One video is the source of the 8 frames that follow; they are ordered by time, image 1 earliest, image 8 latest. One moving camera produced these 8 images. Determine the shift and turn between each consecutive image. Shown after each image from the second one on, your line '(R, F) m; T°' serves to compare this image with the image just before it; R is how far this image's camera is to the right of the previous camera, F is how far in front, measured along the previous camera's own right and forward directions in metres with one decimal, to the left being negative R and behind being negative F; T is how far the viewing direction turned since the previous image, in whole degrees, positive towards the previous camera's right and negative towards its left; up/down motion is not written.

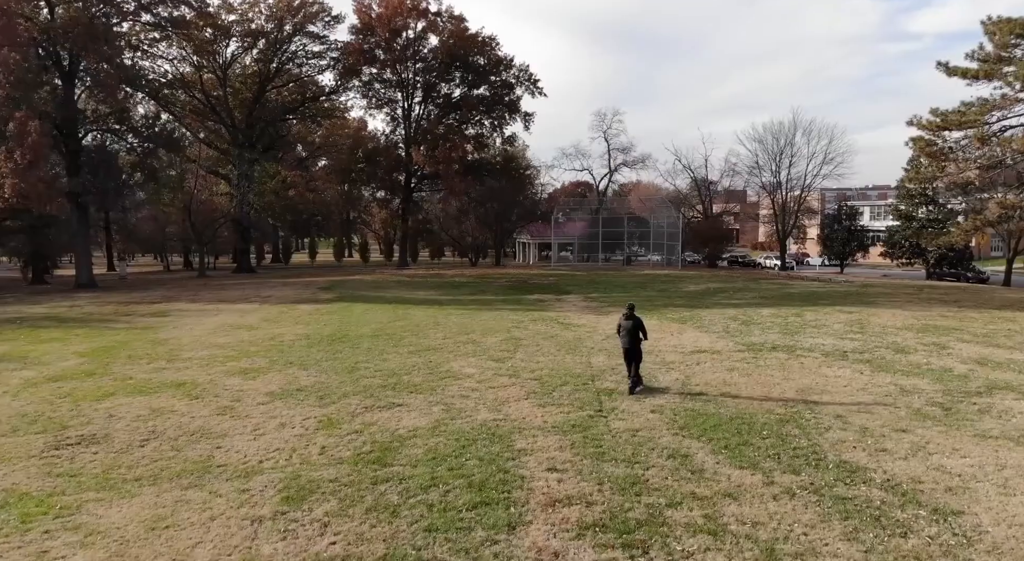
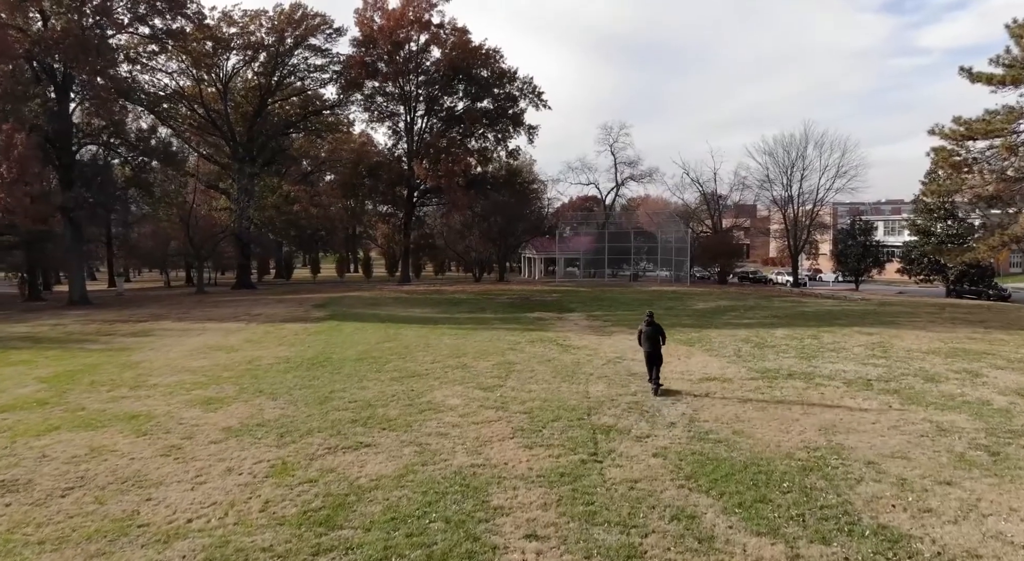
(+0.3, +0.9) m; -1°
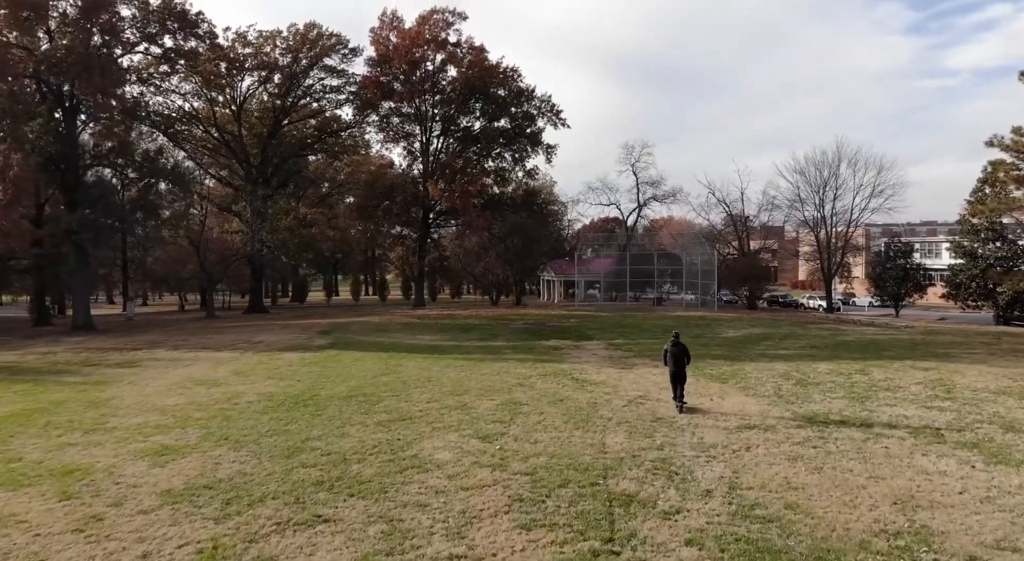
(+0.2, +1.4) m; -2°
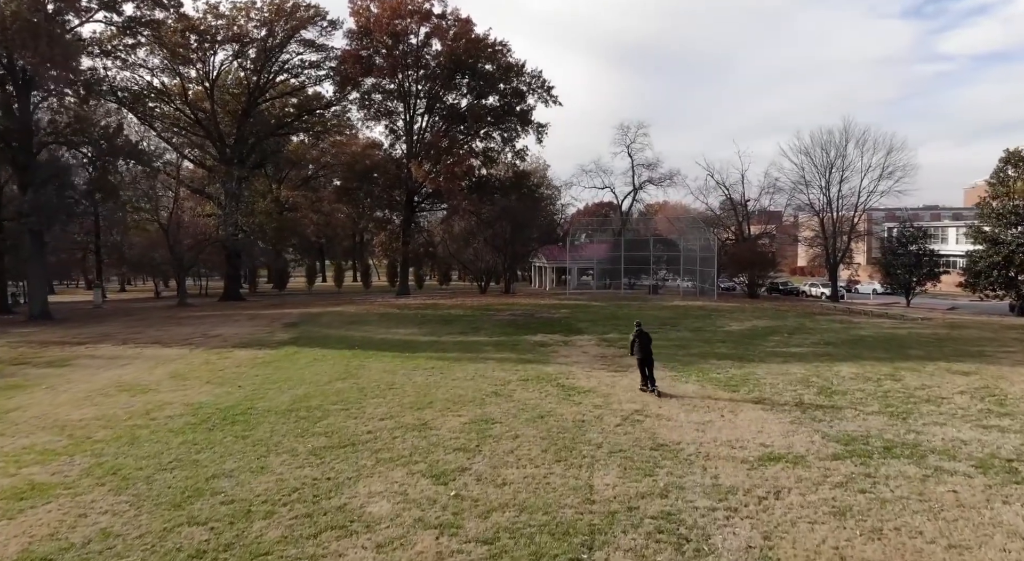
(+0.3, +1.9) m; 0°
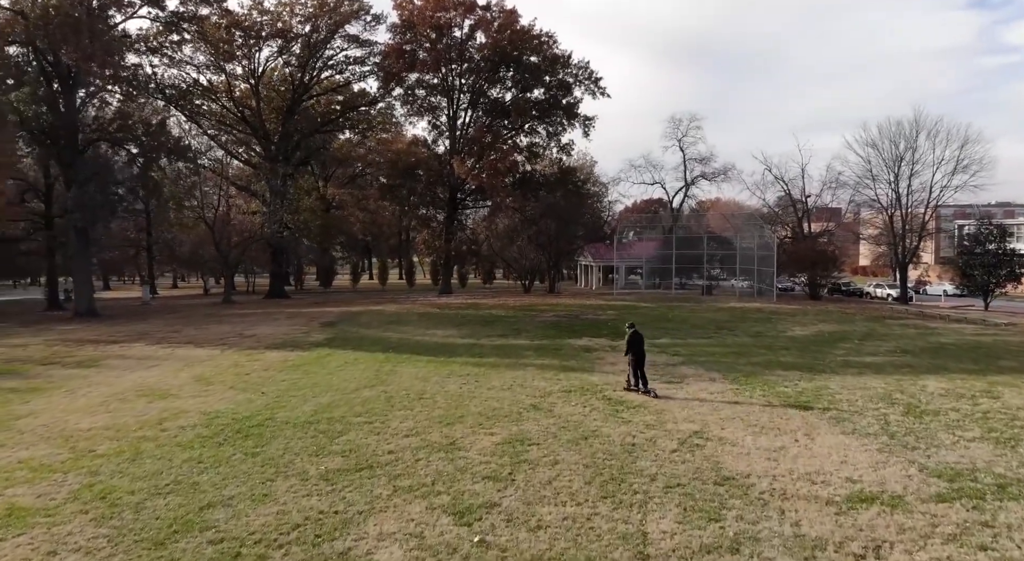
(+0.1, +1.0) m; -4°
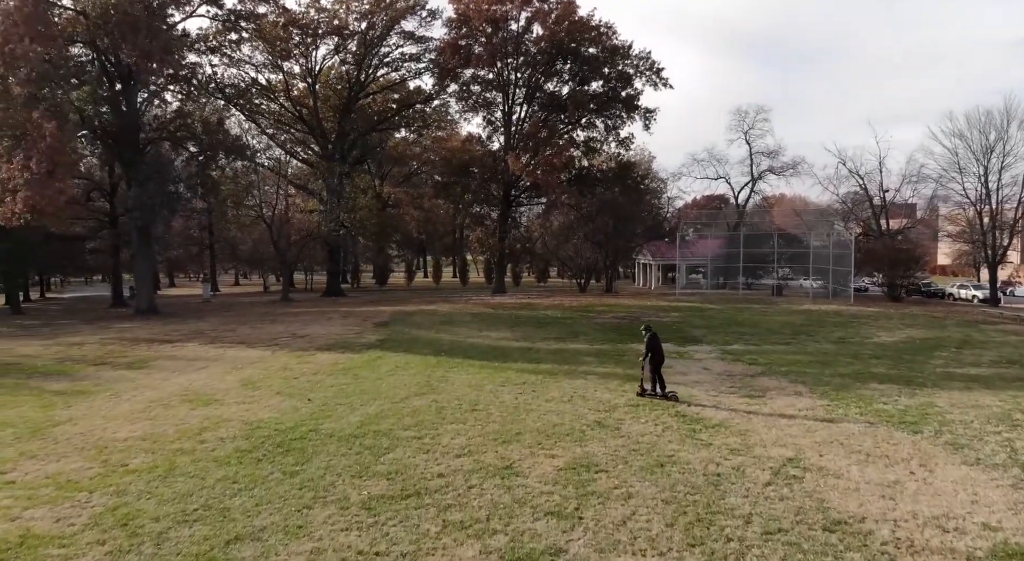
(-0.1, +0.9) m; -4°
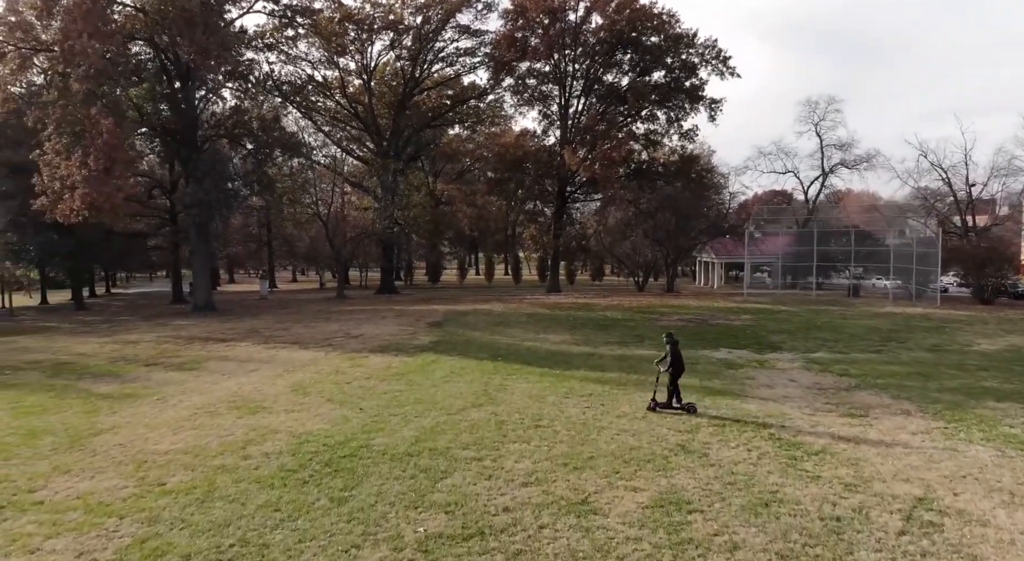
(-0.2, +0.9) m; -4°
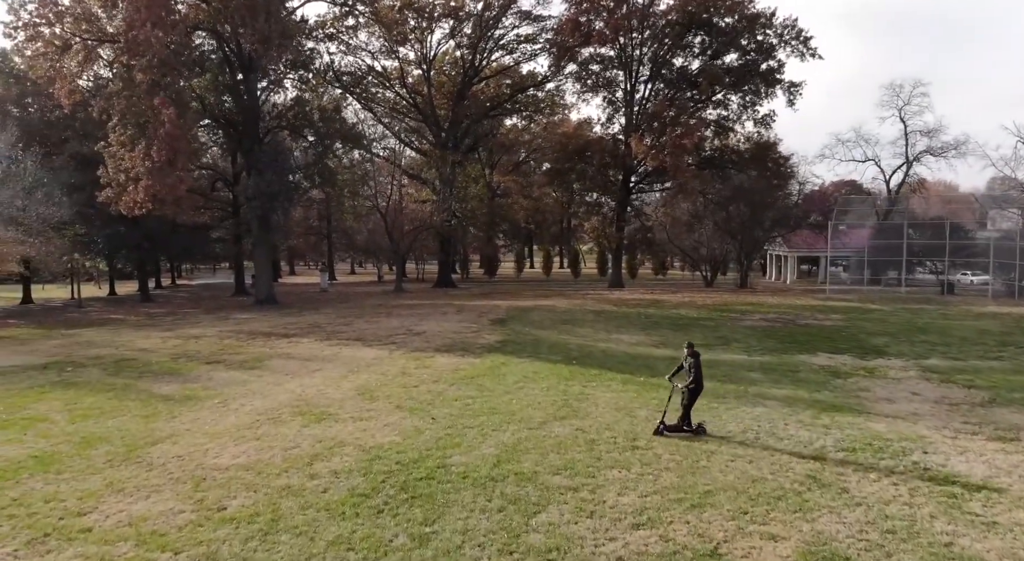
(-0.4, +0.9) m; -4°
